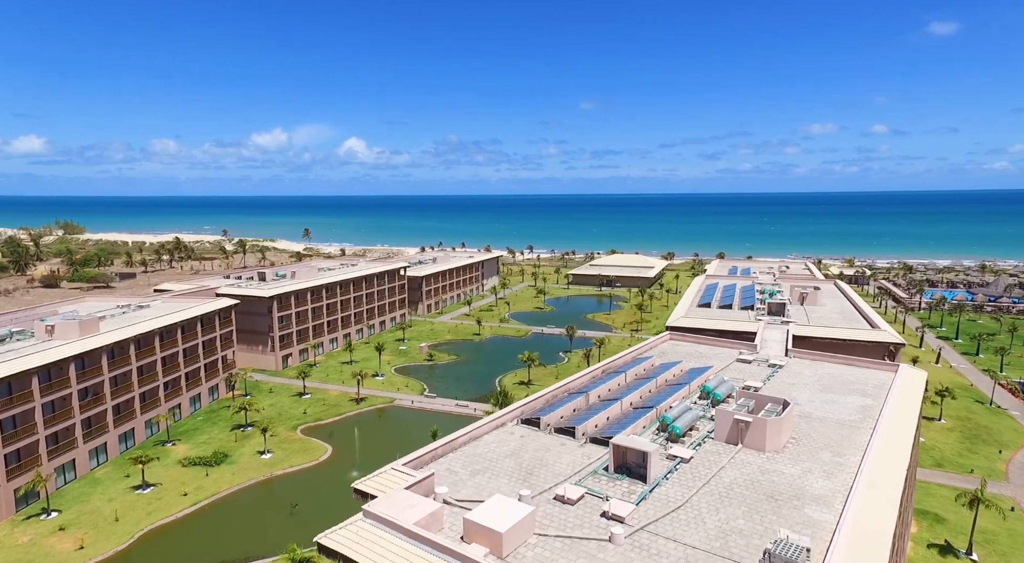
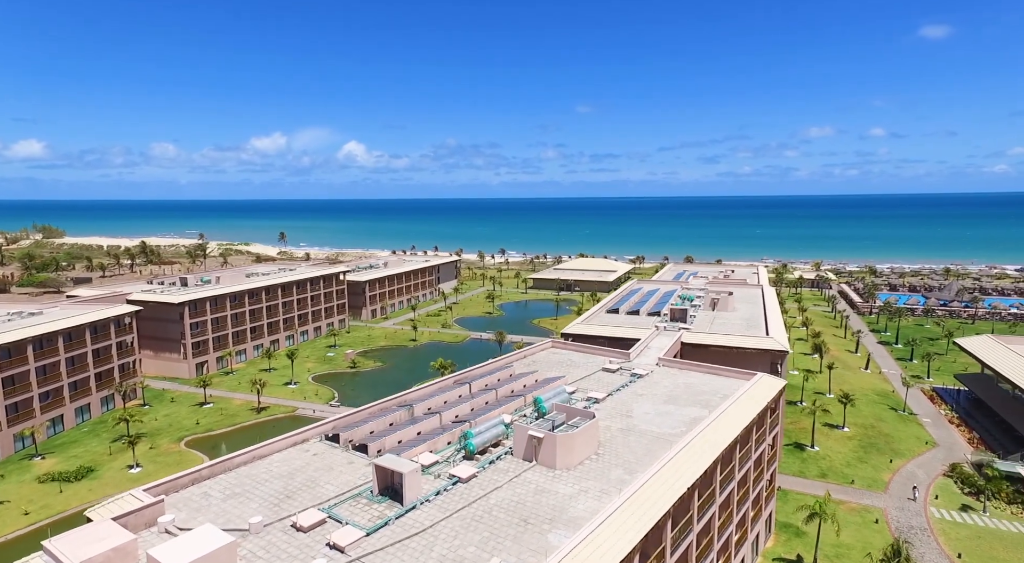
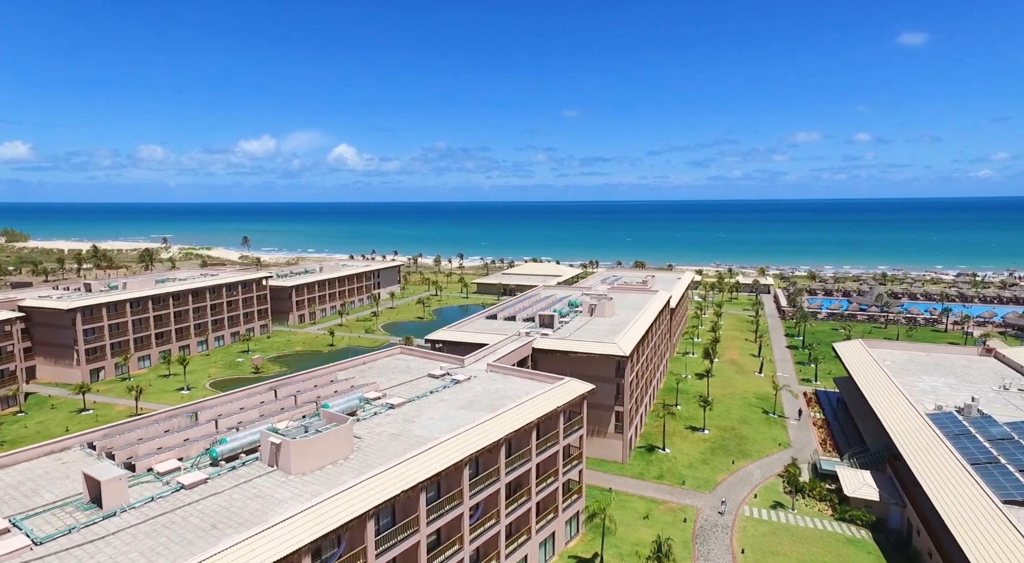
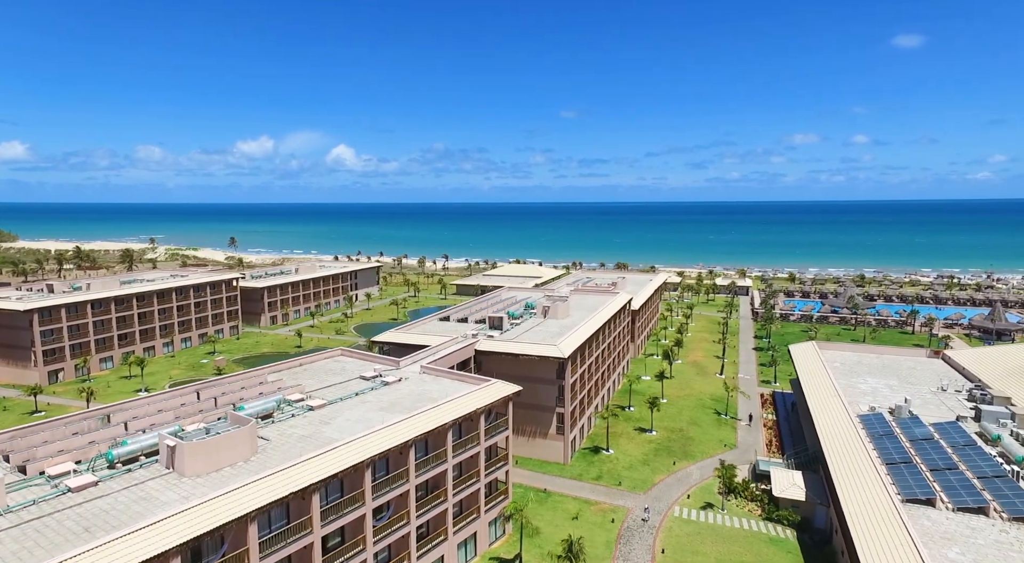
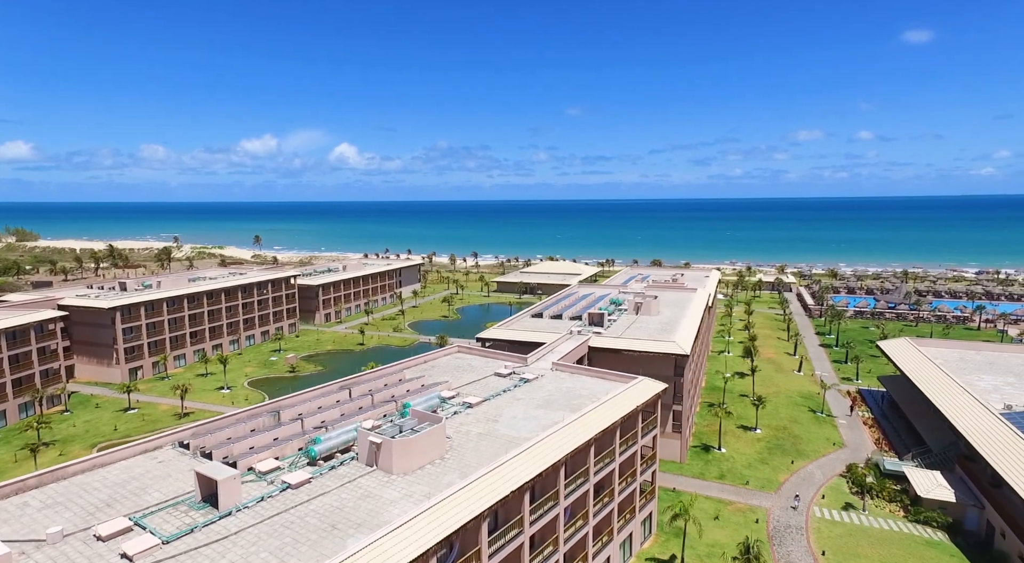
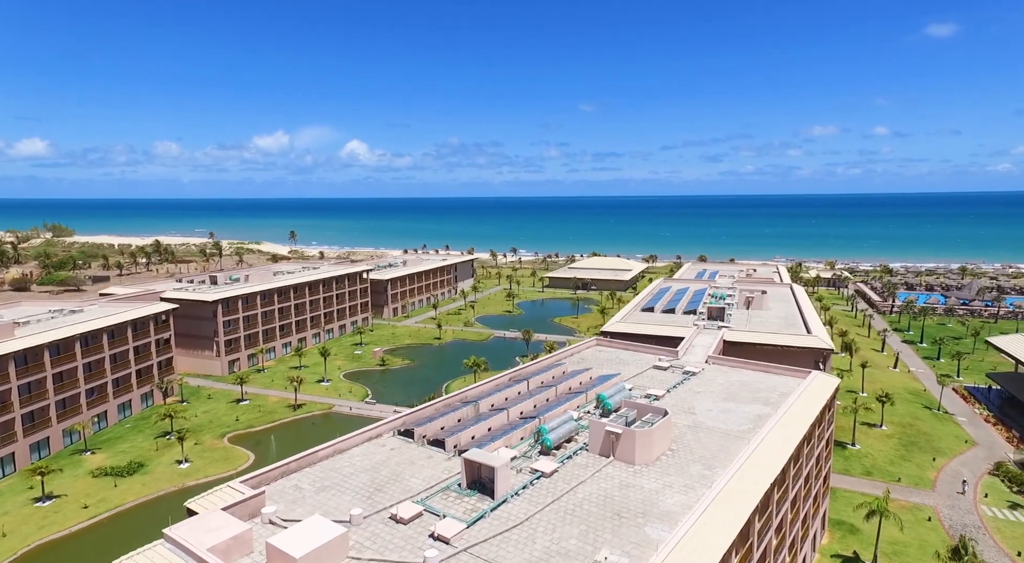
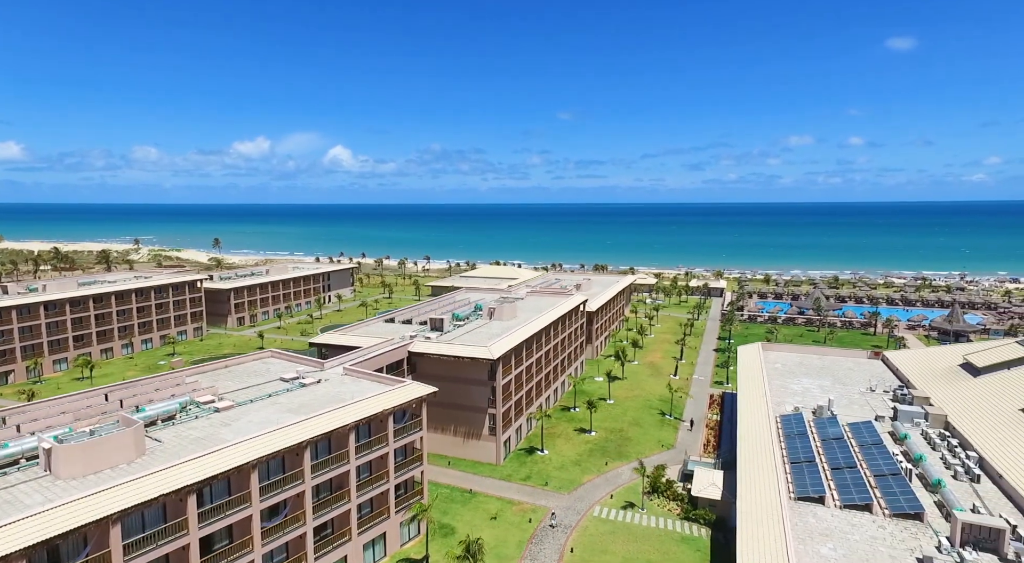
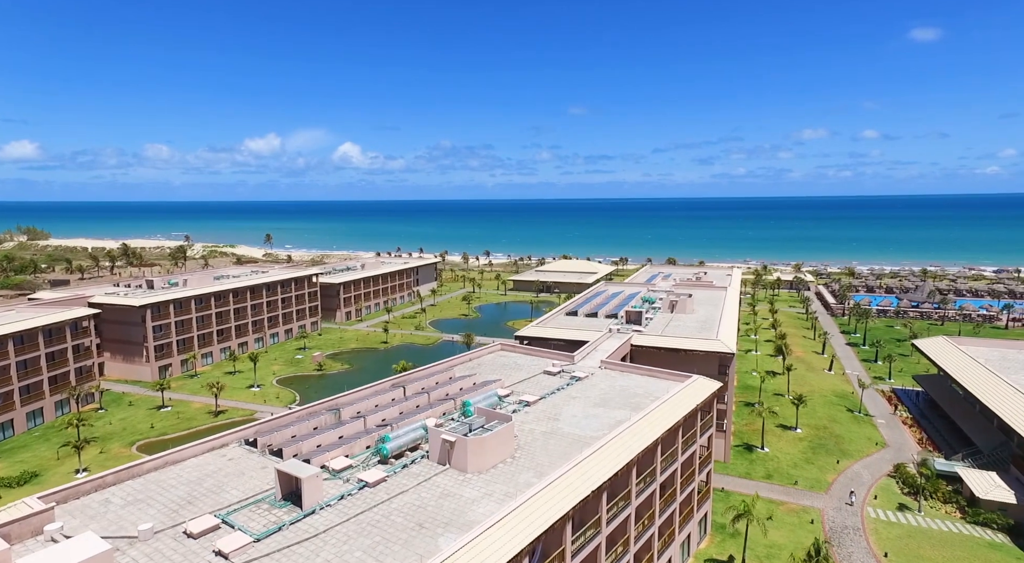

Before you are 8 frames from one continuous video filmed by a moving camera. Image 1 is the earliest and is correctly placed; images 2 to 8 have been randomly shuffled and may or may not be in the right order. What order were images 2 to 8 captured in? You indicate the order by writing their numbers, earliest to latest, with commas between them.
6, 2, 8, 5, 3, 4, 7
